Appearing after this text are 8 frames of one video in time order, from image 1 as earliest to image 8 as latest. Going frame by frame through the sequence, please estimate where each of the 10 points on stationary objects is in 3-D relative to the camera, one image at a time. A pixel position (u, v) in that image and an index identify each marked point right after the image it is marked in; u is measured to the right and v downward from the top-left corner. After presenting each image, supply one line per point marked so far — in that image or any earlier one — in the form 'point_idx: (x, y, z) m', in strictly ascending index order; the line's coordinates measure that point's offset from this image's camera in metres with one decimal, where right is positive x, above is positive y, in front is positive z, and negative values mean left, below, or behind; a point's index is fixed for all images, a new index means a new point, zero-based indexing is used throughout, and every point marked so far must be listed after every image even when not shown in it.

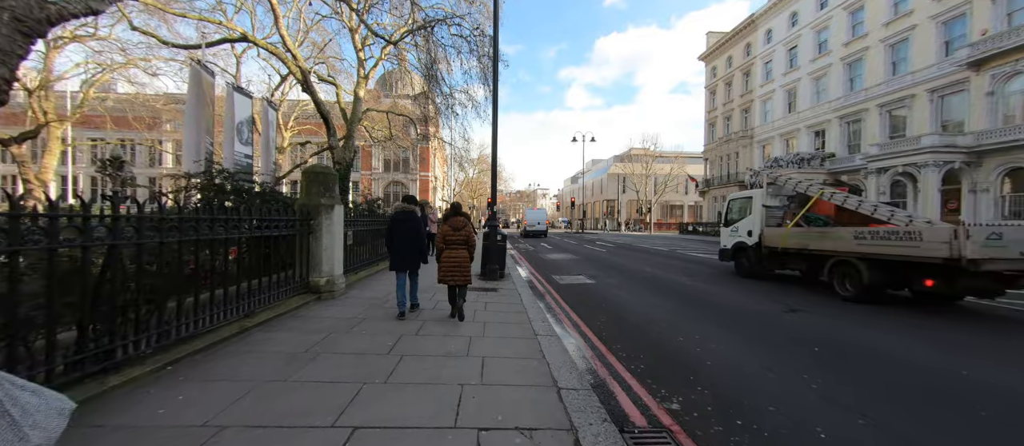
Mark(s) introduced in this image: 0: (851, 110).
0: (+19.3, +6.4, +19.7) m
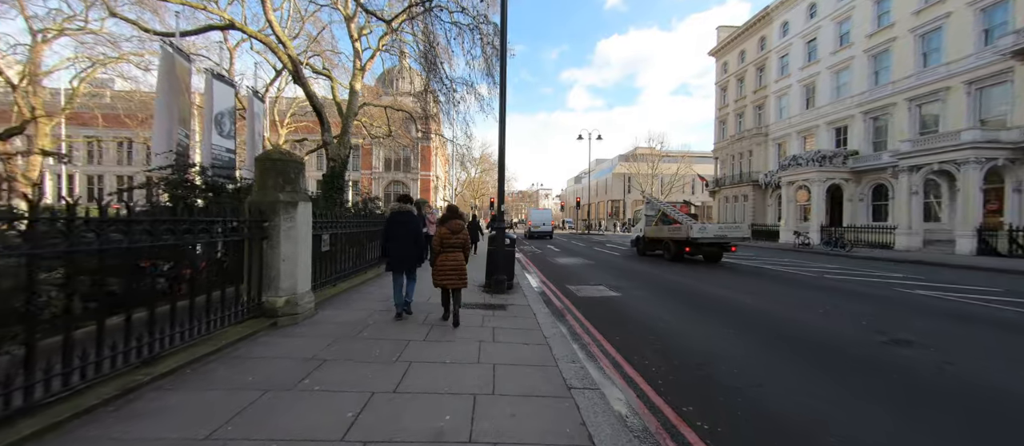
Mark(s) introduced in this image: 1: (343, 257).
0: (+19.5, +6.3, +18.6) m
1: (-3.8, -0.8, +8.4) m
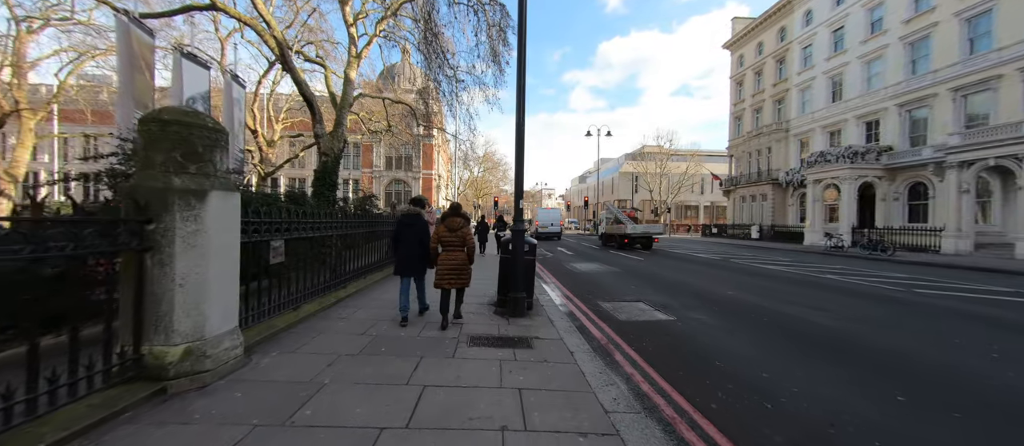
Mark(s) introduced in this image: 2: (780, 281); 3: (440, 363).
0: (+19.9, +6.2, +17.2) m
1: (-3.5, -0.8, +7.1) m
2: (+8.3, -1.8, +10.8) m
3: (-0.6, -1.1, +2.7) m
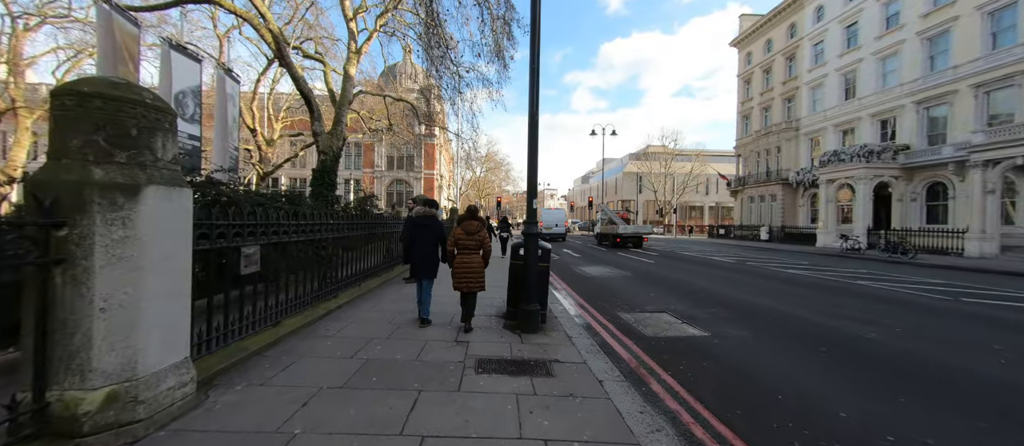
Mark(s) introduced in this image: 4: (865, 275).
0: (+20.1, +6.1, +16.6) m
1: (-3.4, -0.8, +6.6) m
2: (+8.5, -1.8, +10.2) m
3: (-0.4, -1.1, +2.2) m
4: (+11.9, -1.8, +11.7) m
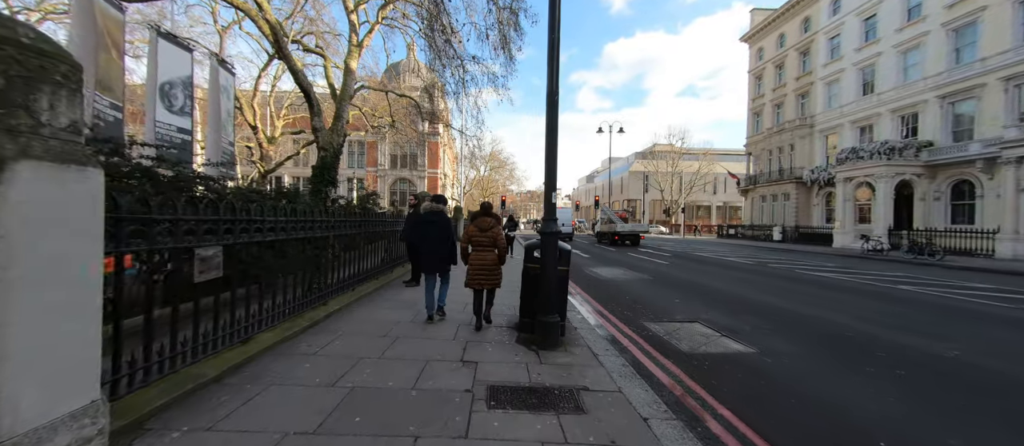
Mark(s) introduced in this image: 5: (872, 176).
0: (+20.3, +6.1, +15.9) m
1: (-3.2, -0.8, +6.1) m
2: (+8.7, -1.8, +9.6) m
3: (-0.3, -1.1, +1.7) m
4: (+12.1, -1.7, +11.0) m
5: (+17.7, +2.3, +17.1) m
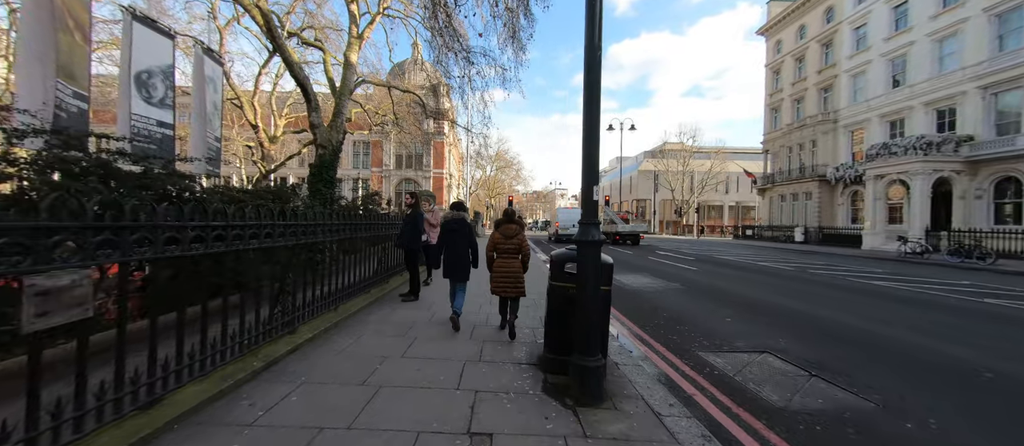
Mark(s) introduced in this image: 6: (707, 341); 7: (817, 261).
0: (+20.7, +6.1, +14.7) m
1: (-3.0, -0.8, +5.3) m
2: (+9.0, -1.8, +8.6) m
3: (-0.2, -1.1, +0.8) m
4: (+12.4, -1.8, +10.0) m
5: (+18.1, +2.3, +16.0) m
6: (+2.1, -1.3, +3.7) m
7: (+12.5, -1.6, +14.3) m
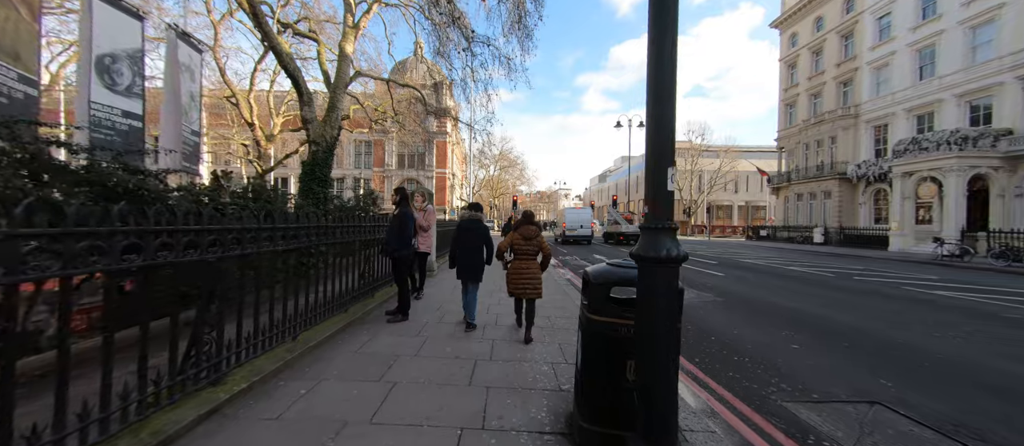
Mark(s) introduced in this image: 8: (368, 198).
0: (+20.9, +6.1, +13.6) m
1: (-2.9, -0.8, +4.5) m
2: (+9.1, -1.8, +7.7) m
3: (-0.1, -1.1, 0.0) m
4: (+12.6, -1.8, +9.0) m
5: (+18.3, +2.3, +14.9) m
6: (+2.2, -1.3, +2.8) m
7: (+12.8, -1.6, +13.3) m
8: (-5.1, +0.9, +12.1) m
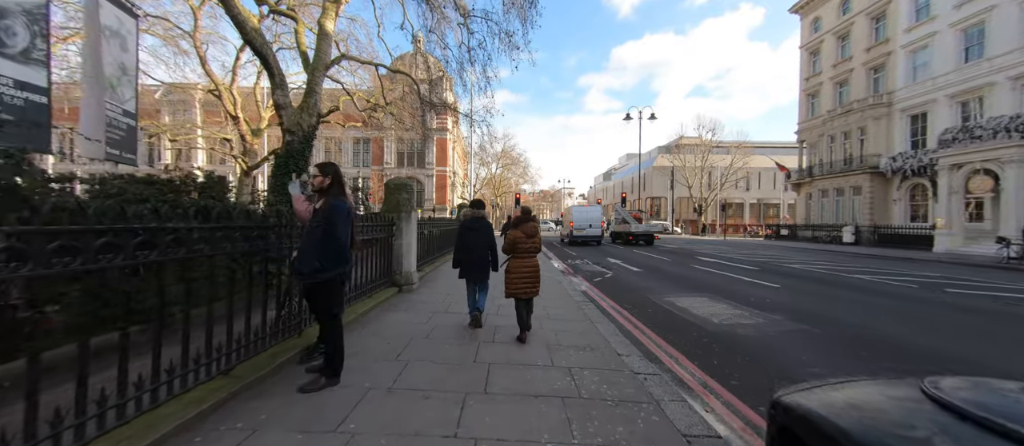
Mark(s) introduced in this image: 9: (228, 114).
0: (+21.0, +6.2, +11.9) m
1: (-2.9, -0.8, +3.0) m
2: (+9.2, -1.8, +6.1) m
3: (-0.1, -1.1, -1.5) m
4: (+12.6, -1.7, +7.4) m
5: (+18.4, +2.4, +13.2) m
6: (+2.2, -1.3, +1.3) m
7: (+12.9, -1.5, +11.7) m
8: (-5.0, +0.9, +10.6) m
9: (-15.9, +6.2, +19.5) m
